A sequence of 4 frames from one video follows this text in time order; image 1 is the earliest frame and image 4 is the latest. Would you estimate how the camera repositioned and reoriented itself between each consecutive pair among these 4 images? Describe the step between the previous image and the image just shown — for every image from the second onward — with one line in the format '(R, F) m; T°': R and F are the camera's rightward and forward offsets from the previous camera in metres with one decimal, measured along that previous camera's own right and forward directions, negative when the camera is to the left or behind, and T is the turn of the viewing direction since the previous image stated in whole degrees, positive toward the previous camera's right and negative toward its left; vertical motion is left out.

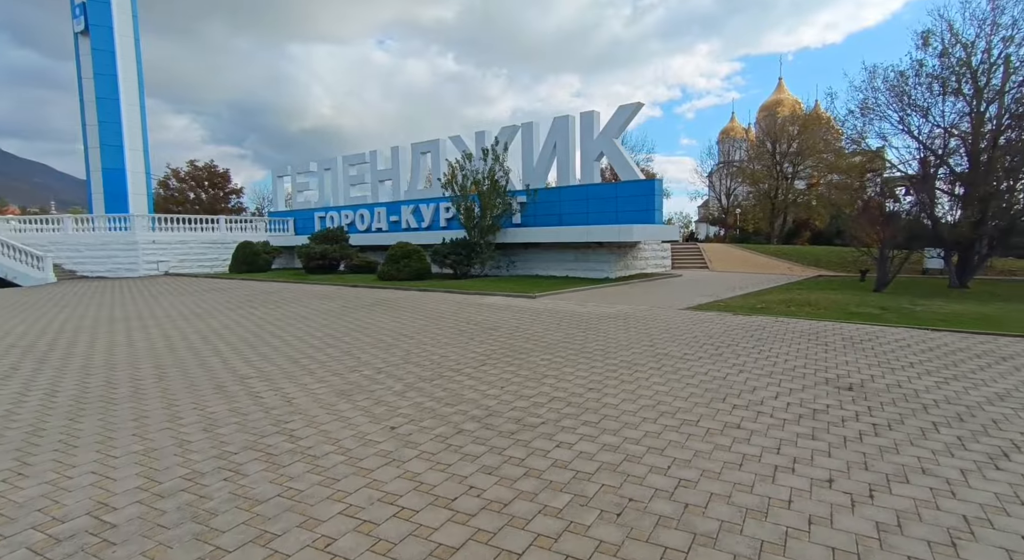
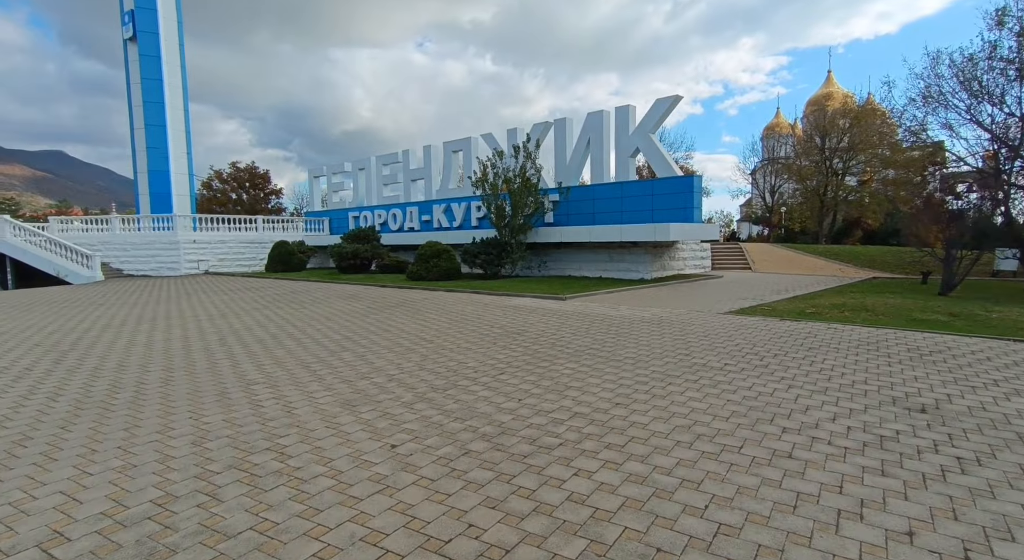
(+0.1, +0.5) m; -4°
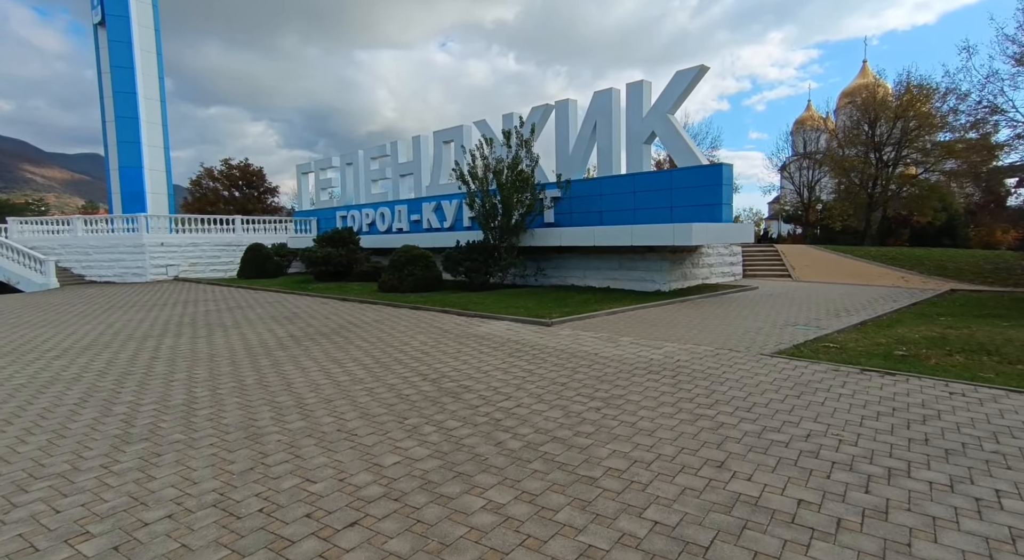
(+0.9, +3.0) m; -2°
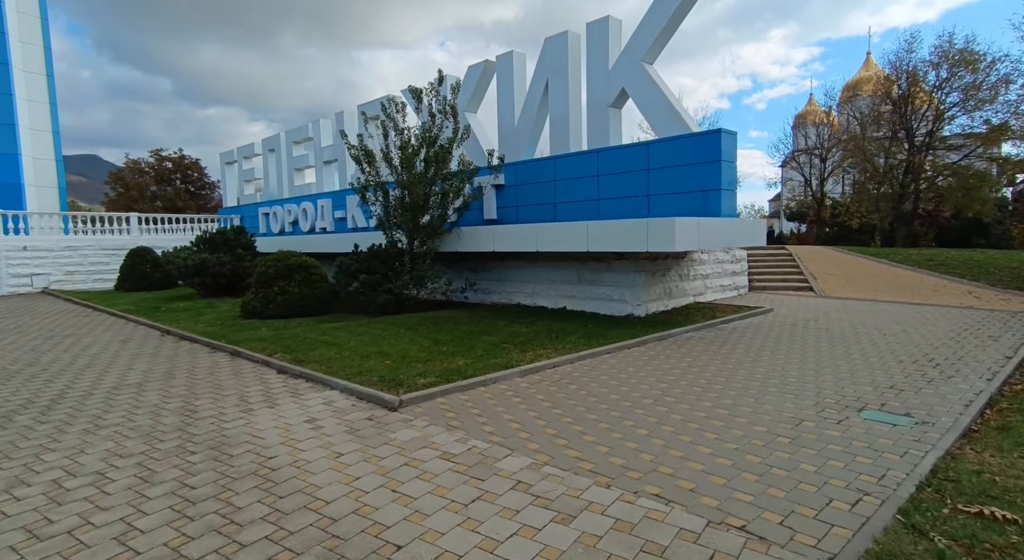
(+1.7, +4.5) m; 0°
